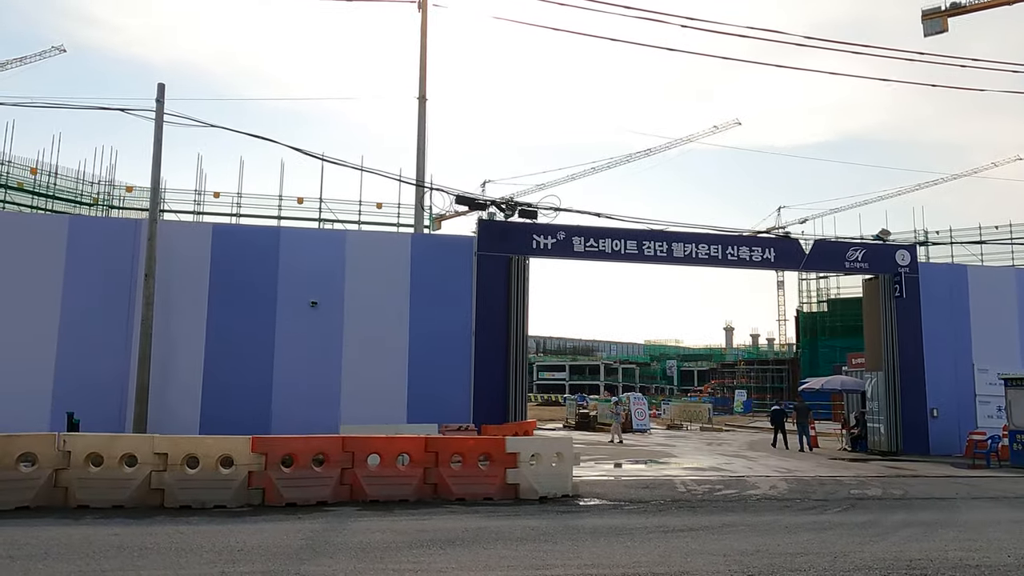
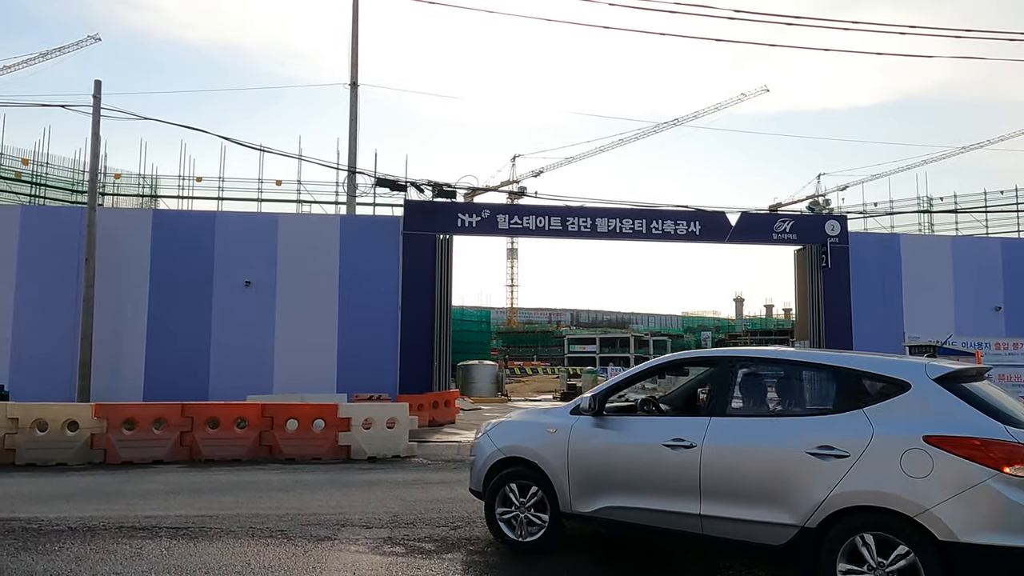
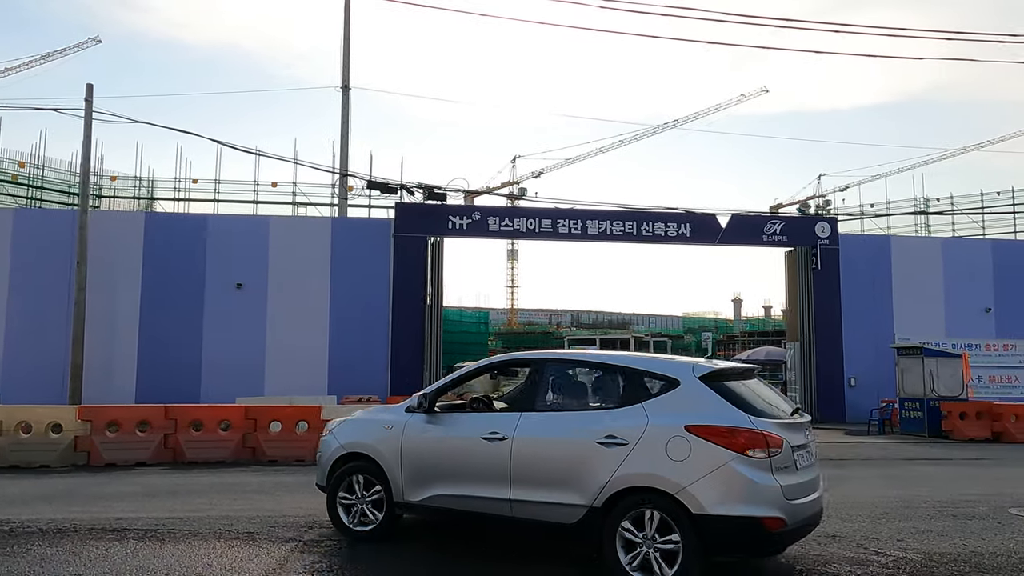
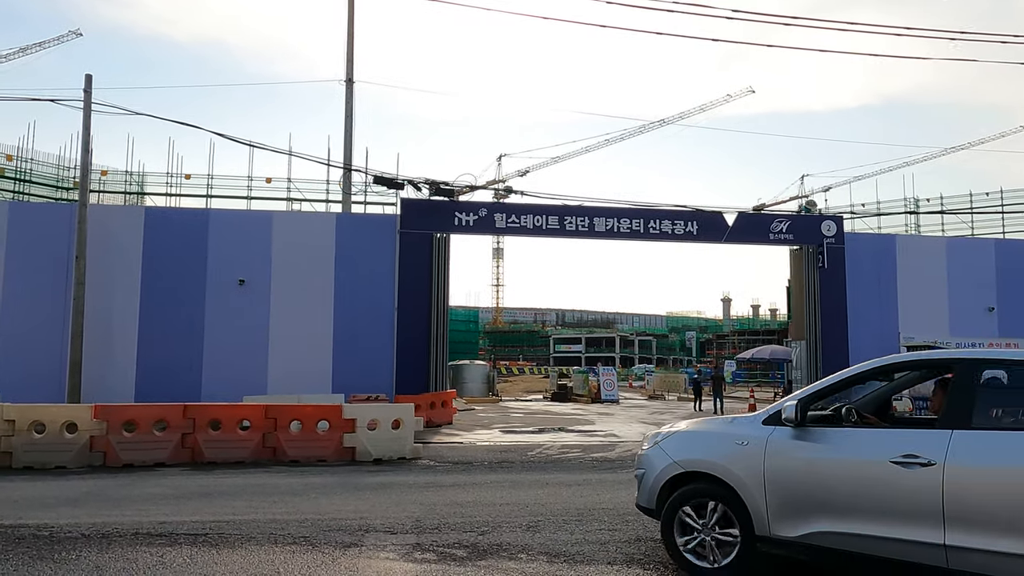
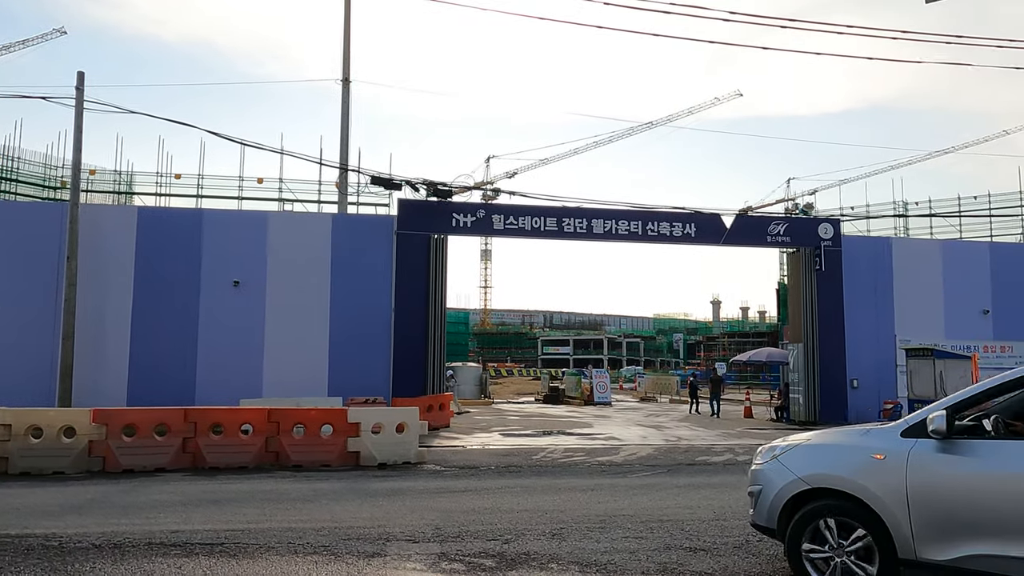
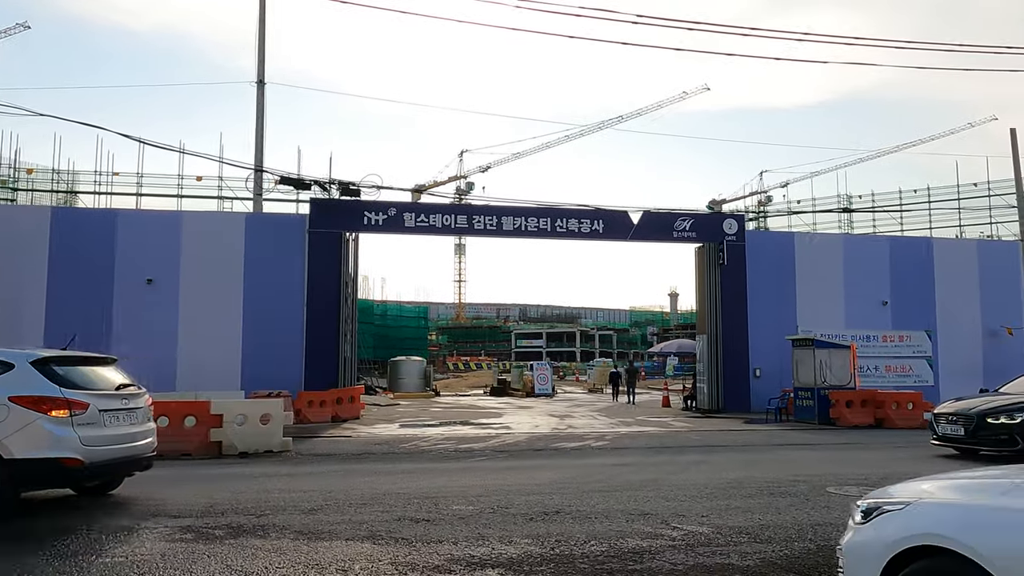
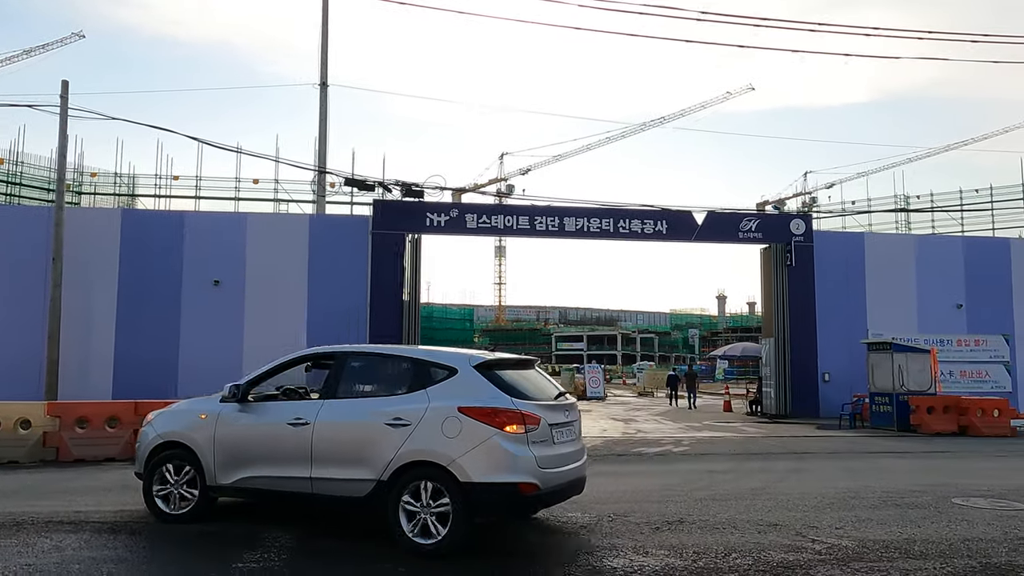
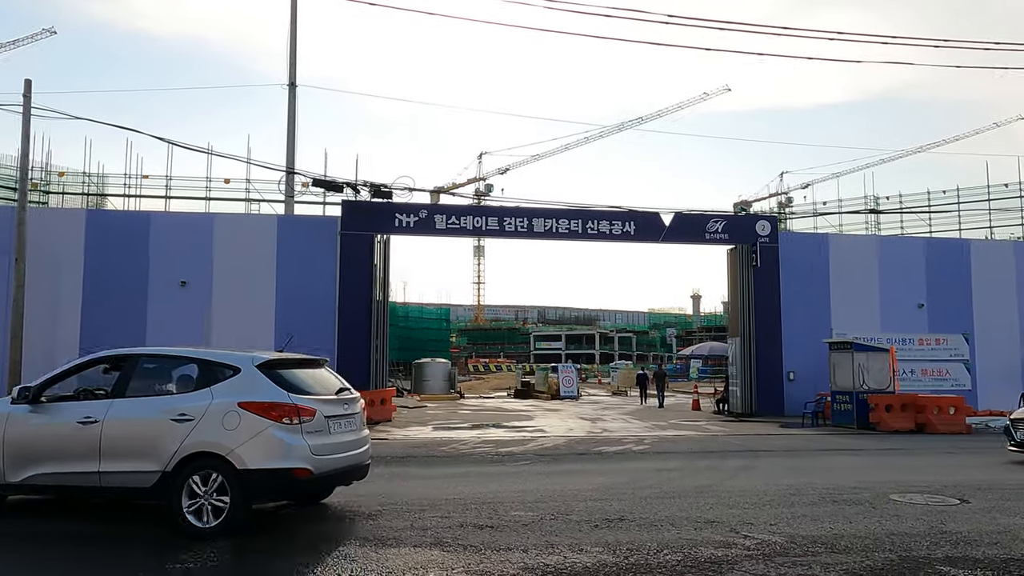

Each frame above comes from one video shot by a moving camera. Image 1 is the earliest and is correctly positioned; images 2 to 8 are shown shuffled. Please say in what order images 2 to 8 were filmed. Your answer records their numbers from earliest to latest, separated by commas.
5, 4, 2, 3, 7, 8, 6
